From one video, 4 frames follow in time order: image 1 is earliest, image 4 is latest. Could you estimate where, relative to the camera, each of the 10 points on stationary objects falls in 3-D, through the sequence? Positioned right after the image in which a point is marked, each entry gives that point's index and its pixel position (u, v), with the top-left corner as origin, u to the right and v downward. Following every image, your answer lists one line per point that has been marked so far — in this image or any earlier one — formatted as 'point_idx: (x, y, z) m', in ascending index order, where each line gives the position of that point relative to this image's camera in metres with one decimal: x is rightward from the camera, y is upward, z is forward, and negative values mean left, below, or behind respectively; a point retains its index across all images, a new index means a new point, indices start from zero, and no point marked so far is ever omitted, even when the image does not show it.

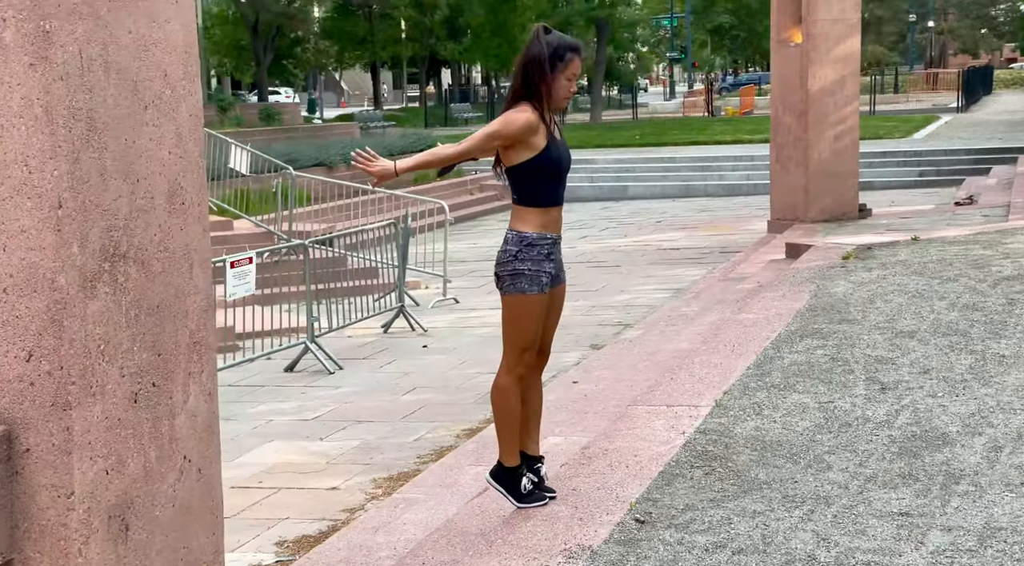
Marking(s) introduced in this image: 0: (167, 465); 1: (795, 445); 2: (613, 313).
0: (-0.9, -0.5, +3.8) m
1: (+1.1, -0.7, +6.2) m
2: (+0.8, -0.3, +12.6) m
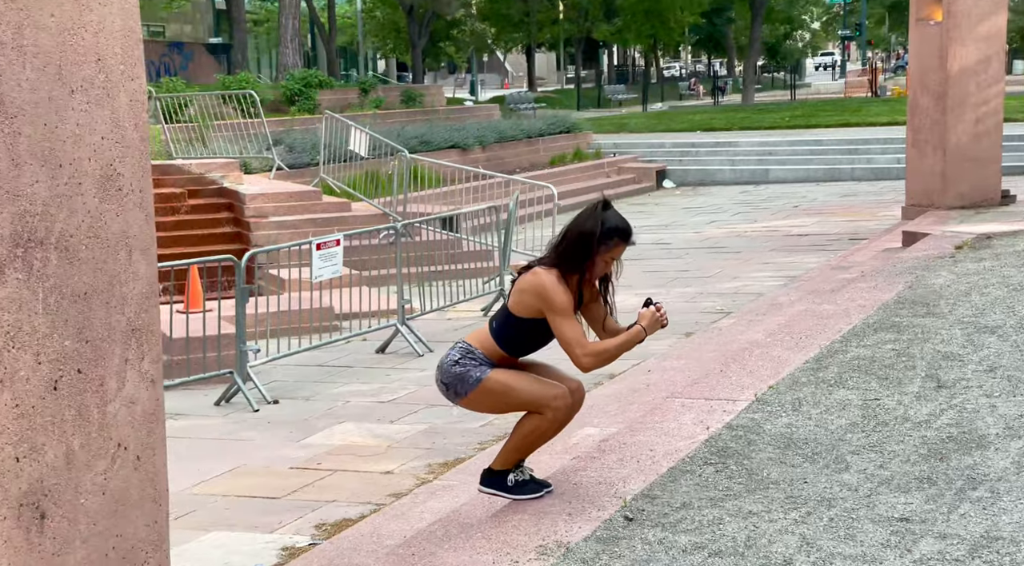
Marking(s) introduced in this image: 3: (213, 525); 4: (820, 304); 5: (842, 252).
0: (-1.0, -0.4, +3.8) m
1: (+1.2, -0.6, +6.0) m
2: (+1.7, -0.2, +12.4) m
3: (-1.3, -1.1, +6.9) m
4: (+1.9, -0.1, +9.6) m
5: (+3.2, +0.3, +14.9) m
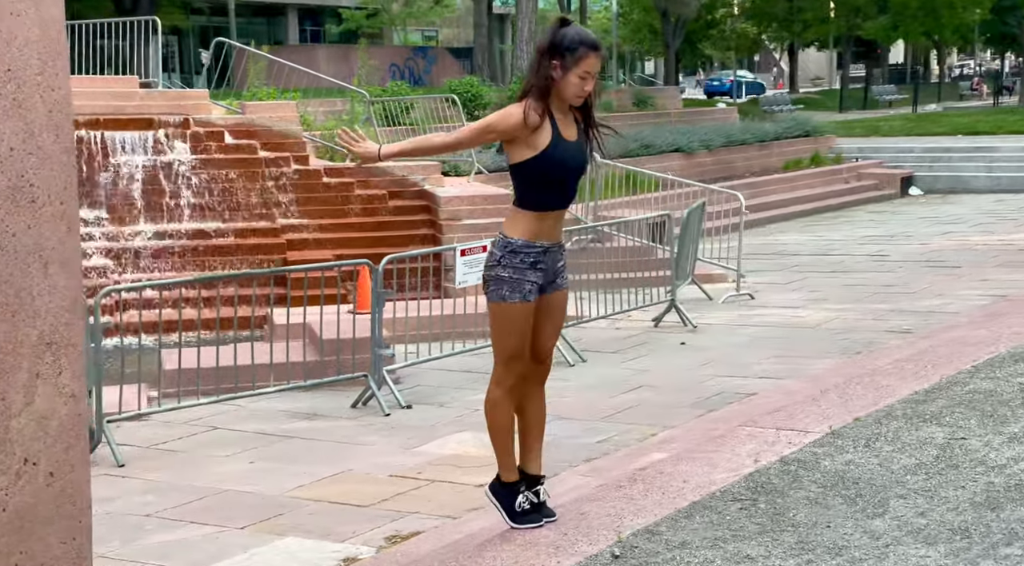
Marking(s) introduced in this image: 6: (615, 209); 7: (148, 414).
0: (-1.3, -0.5, +3.9) m
1: (+1.3, -0.7, +5.6) m
2: (+3.0, -0.3, +11.7) m
3: (-1.0, -1.1, +7.0) m
4: (+2.7, -0.3, +8.9) m
5: (+5.0, +0.1, +13.9) m
6: (+1.0, +0.7, +14.4) m
7: (-2.1, -0.7, +8.6) m
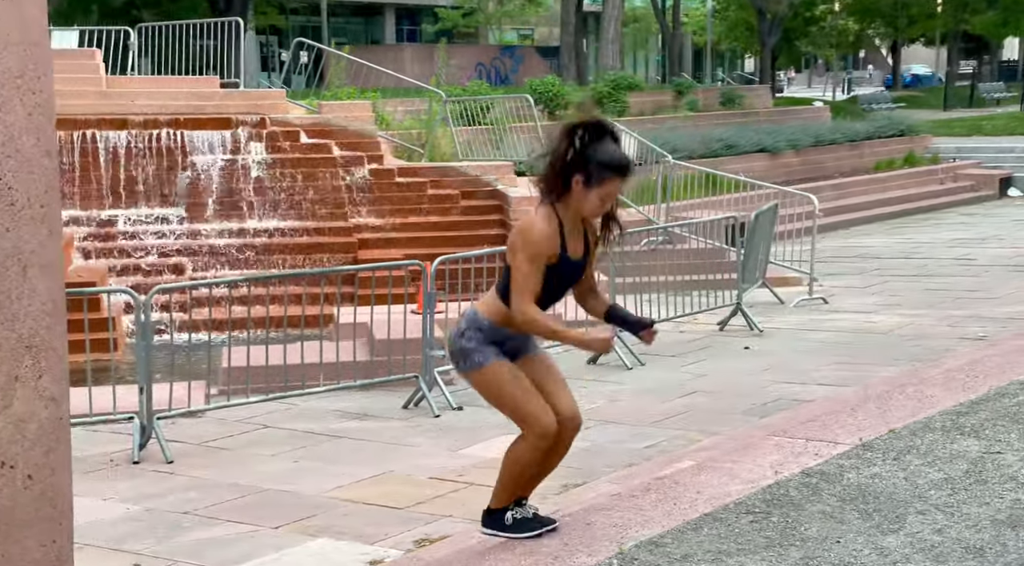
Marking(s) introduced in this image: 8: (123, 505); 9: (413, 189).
0: (-1.4, -0.5, +3.9) m
1: (+1.3, -0.8, +5.4) m
2: (+3.5, -0.4, +11.4) m
3: (-0.9, -1.1, +7.0) m
4: (+3.0, -0.3, +8.6) m
5: (+5.7, +0.1, +13.5) m
6: (+1.7, +0.7, +14.3) m
7: (-1.8, -0.7, +8.7) m
8: (-1.9, -1.1, +7.5) m
9: (-0.9, +0.8, +13.7) m
